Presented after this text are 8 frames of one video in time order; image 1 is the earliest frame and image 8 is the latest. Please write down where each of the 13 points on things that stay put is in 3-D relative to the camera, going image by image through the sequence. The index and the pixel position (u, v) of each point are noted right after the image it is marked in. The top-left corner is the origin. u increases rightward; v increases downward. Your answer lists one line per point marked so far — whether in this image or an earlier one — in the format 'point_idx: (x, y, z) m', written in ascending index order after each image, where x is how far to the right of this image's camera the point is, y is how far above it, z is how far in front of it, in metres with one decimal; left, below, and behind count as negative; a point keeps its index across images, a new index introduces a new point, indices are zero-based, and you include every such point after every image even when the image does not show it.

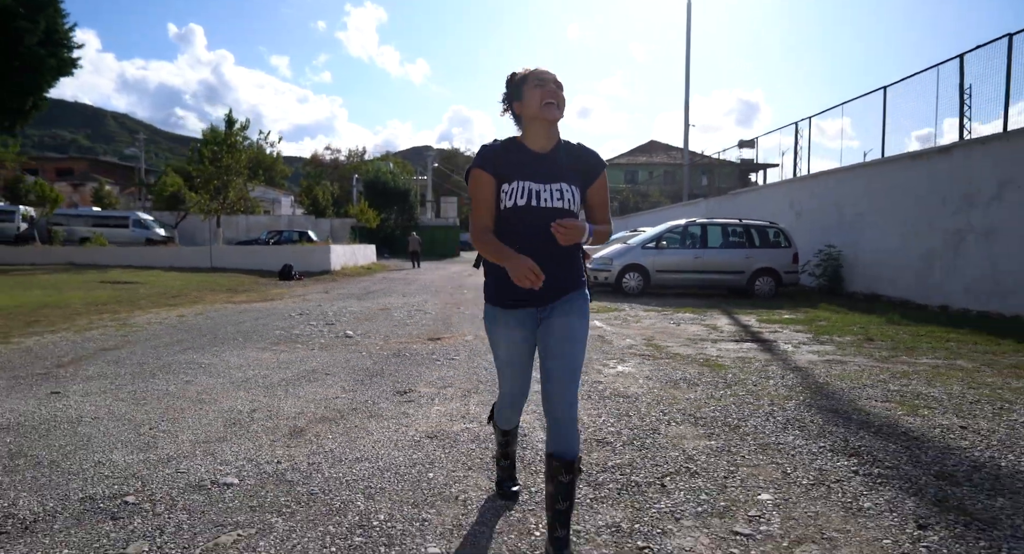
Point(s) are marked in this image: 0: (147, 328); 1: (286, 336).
0: (-5.6, -0.8, +9.1) m
1: (-3.2, -0.8, +8.3) m
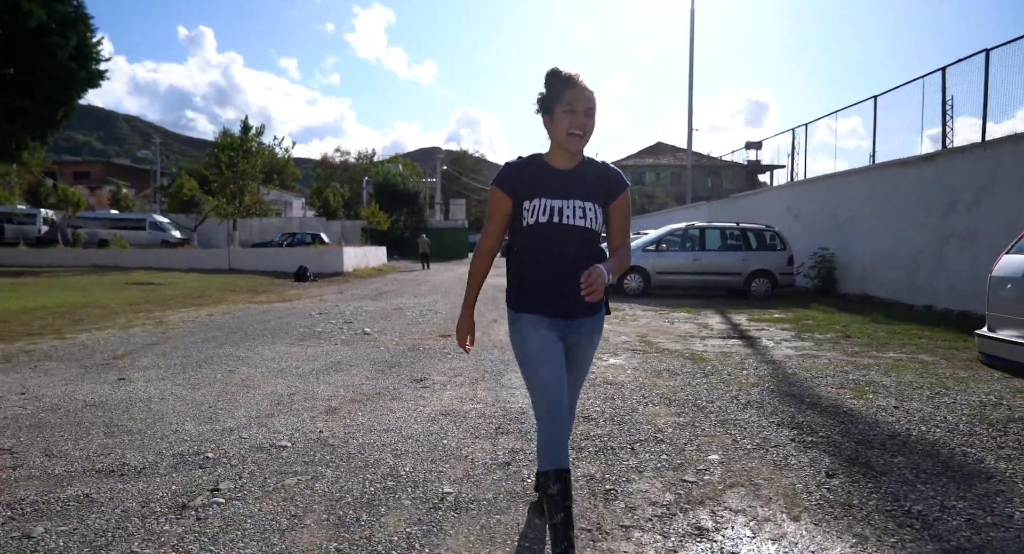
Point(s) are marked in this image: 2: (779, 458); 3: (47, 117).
0: (-5.6, -0.8, +9.9) m
1: (-3.1, -0.8, +9.1) m
2: (+1.6, -1.1, +3.6) m
3: (-15.2, +5.2, +19.2) m
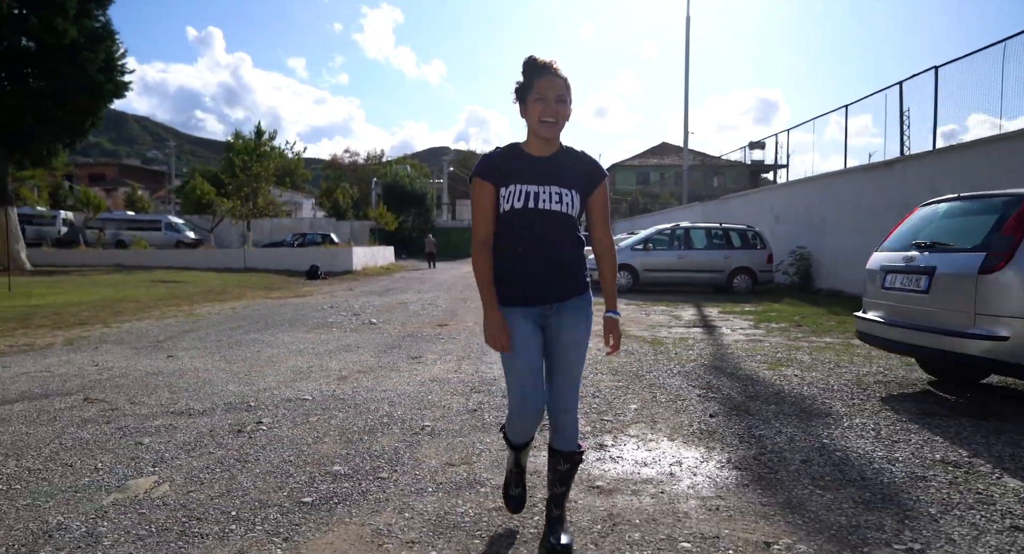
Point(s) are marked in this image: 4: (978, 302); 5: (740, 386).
0: (-5.7, -0.7, +11.2) m
1: (-3.3, -0.8, +10.3) m
2: (+1.3, -1.0, +4.8) m
3: (-15.3, +5.3, +20.6) m
4: (+3.3, -0.2, +4.2) m
5: (+2.1, -1.0, +5.4) m
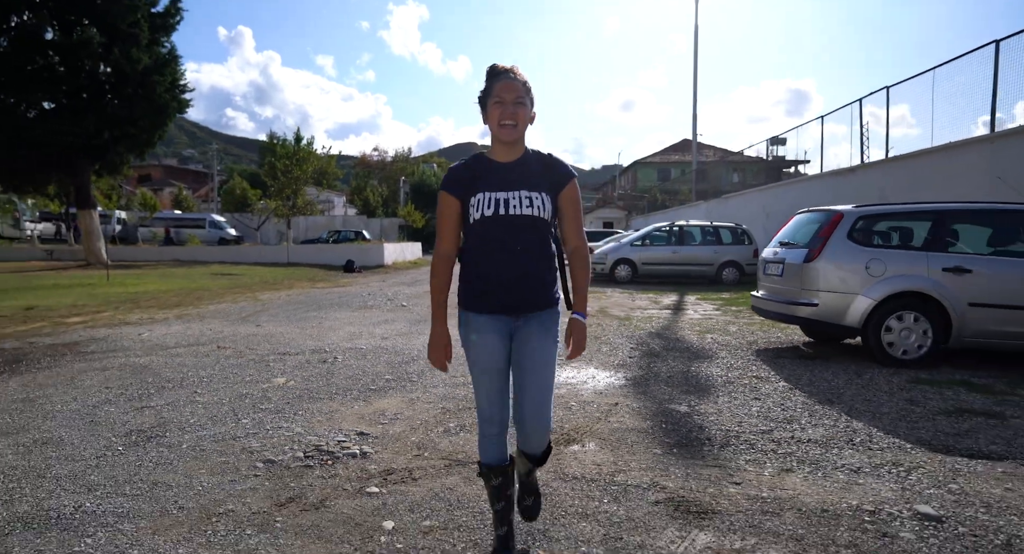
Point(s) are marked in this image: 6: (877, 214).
0: (-5.6, -0.6, +13.7) m
1: (-3.2, -0.6, +12.7) m
2: (+1.2, -0.9, +7.0) m
3: (-14.7, +5.5, +23.5) m
4: (+3.1, -0.1, +6.4) m
5: (+2.0, -0.8, +7.6) m
6: (+3.8, +0.7, +6.3) m
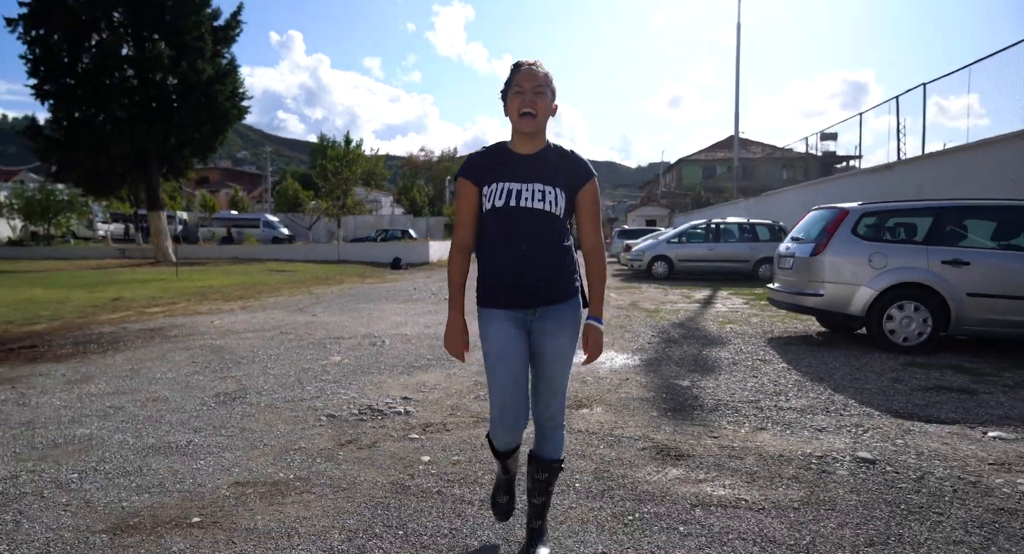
0: (-4.7, -0.4, +14.8) m
1: (-2.4, -0.5, +13.6) m
2: (+1.6, -0.8, +7.6) m
3: (-13.0, +5.7, +25.2) m
4: (+3.4, 0.0, +6.8) m
5: (+2.4, -0.8, +8.1) m
6: (+4.2, +0.7, +6.7) m
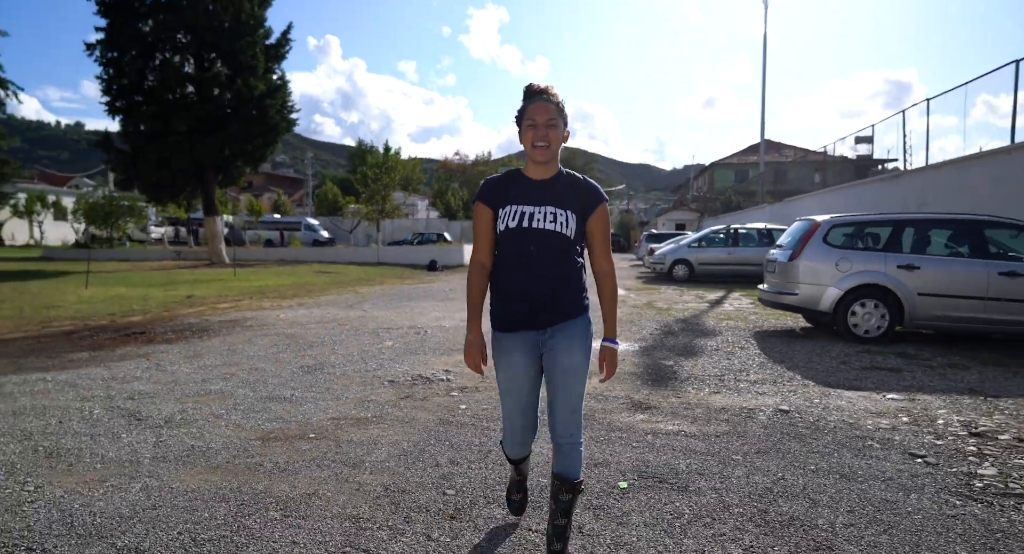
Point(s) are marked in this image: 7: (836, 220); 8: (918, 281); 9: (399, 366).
0: (-4.0, -0.5, +16.4) m
1: (-1.7, -0.5, +15.1) m
2: (+1.9, -0.8, +8.8) m
3: (-11.7, +5.6, +27.3) m
4: (+3.7, 0.0, +8.0) m
5: (+2.7, -0.8, +9.3) m
6: (+4.4, +0.7, +7.8) m
7: (+4.3, +0.8, +7.8) m
8: (+4.9, -0.1, +7.2) m
9: (-1.2, -1.0, +6.4) m
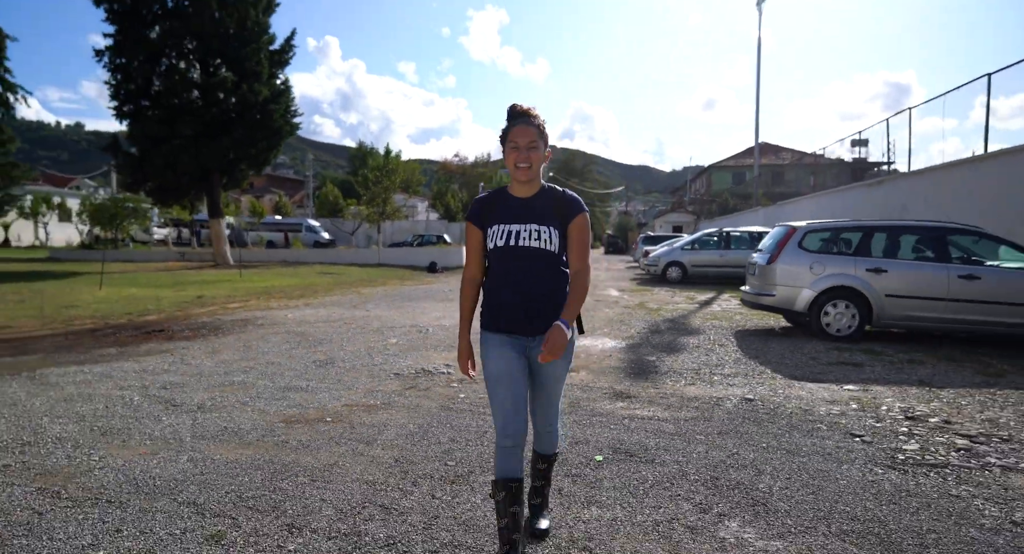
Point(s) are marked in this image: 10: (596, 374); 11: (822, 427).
0: (-4.0, -0.5, +16.9) m
1: (-1.8, -0.6, +15.6) m
2: (+1.8, -0.8, +9.4) m
3: (-11.8, +5.6, +27.8) m
4: (+3.7, 0.0, +8.5) m
5: (+2.7, -0.8, +9.9) m
6: (+4.4, +0.7, +8.3) m
7: (+4.2, +0.7, +8.4) m
8: (+4.9, -0.1, +7.7) m
9: (-1.3, -1.0, +7.0) m
10: (+0.9, -1.0, +6.2) m
11: (+2.3, -1.1, +4.3) m
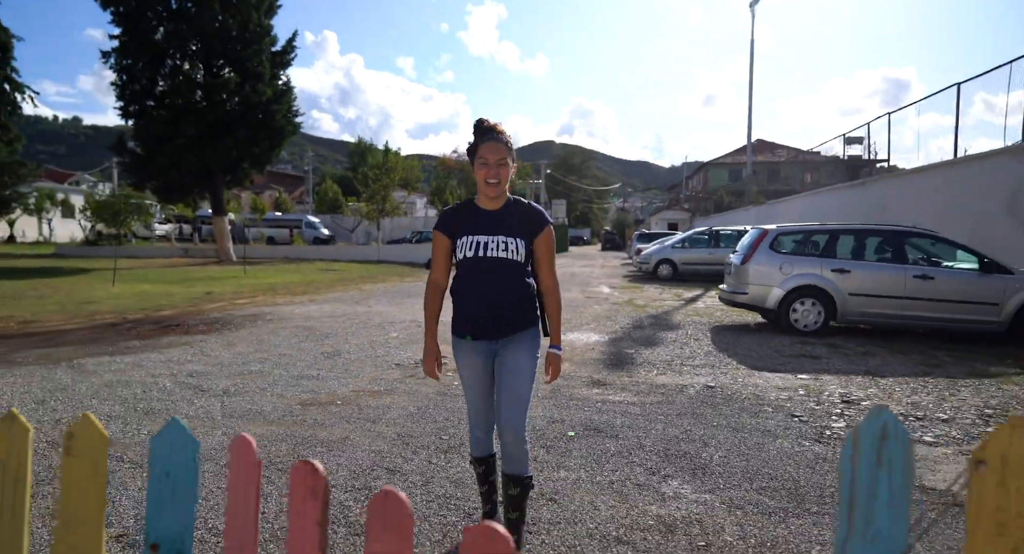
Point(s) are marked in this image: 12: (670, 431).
0: (-4.2, -0.4, +17.5) m
1: (-1.9, -0.5, +16.2) m
2: (+1.7, -0.8, +10.0) m
3: (-11.9, +5.8, +28.4) m
4: (+3.6, 0.0, +9.2) m
5: (+2.6, -0.8, +10.5) m
6: (+4.3, +0.7, +9.0) m
7: (+4.1, +0.7, +9.0) m
8: (+4.8, -0.1, +8.4) m
9: (-1.4, -1.0, +7.6) m
10: (+0.8, -1.0, +6.9) m
11: (+2.2, -1.1, +5.0) m
12: (+1.2, -1.2, +4.5) m
